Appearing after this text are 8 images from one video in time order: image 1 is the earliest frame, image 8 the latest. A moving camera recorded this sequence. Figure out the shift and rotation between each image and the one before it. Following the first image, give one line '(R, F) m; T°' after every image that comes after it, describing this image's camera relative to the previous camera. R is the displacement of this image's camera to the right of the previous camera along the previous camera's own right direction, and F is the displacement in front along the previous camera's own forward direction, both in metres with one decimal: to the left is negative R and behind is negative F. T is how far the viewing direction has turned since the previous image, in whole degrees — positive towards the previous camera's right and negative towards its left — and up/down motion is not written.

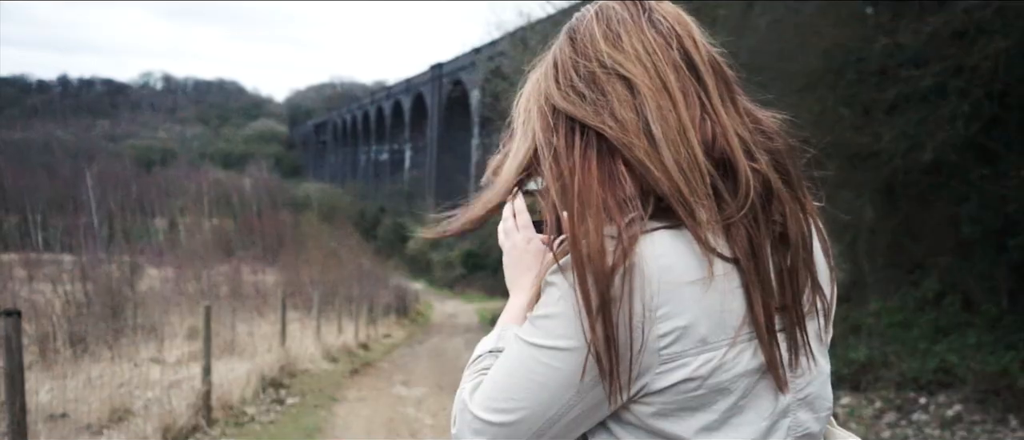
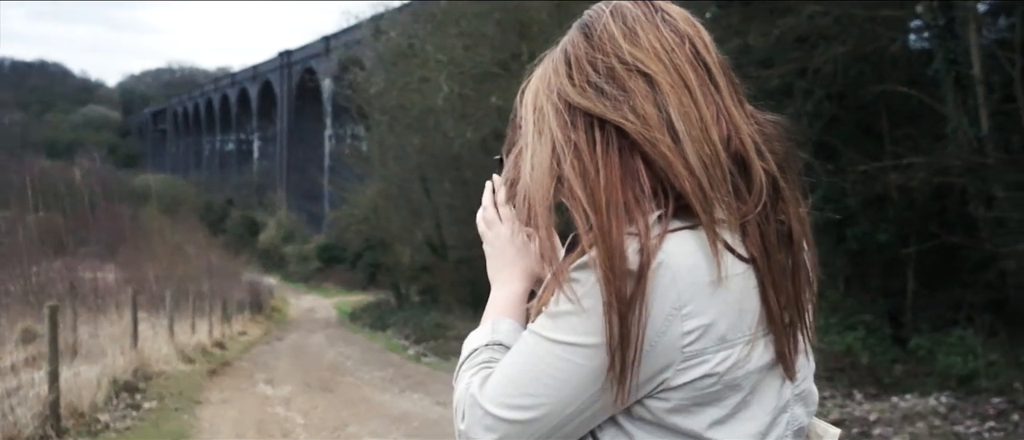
(+0.2, +0.2) m; -1°
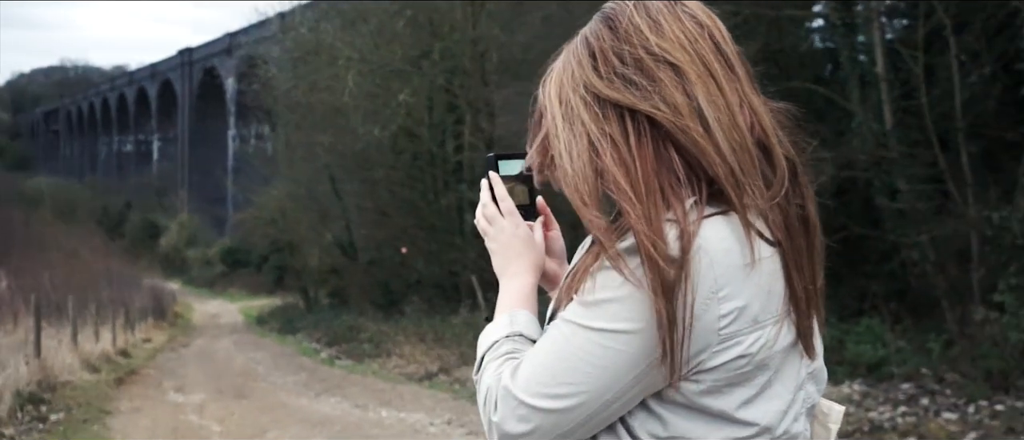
(-0.5, 0.0) m; +7°
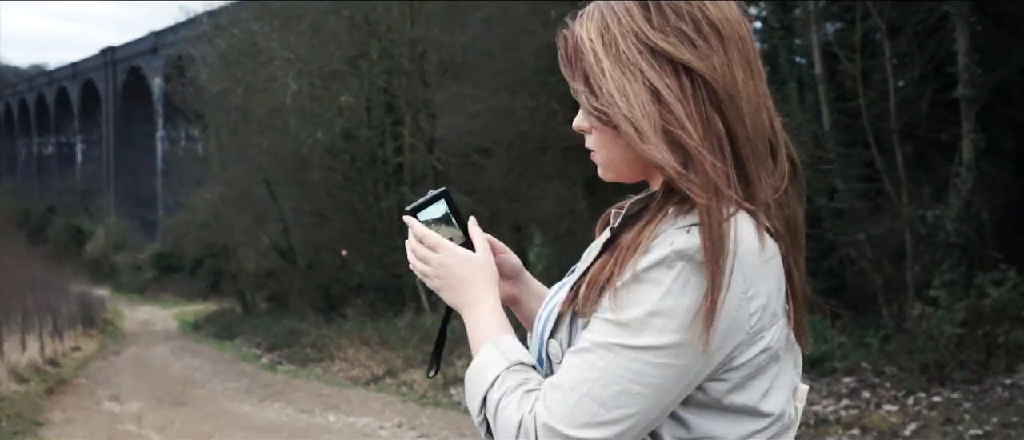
(-0.4, +0.1) m; +5°
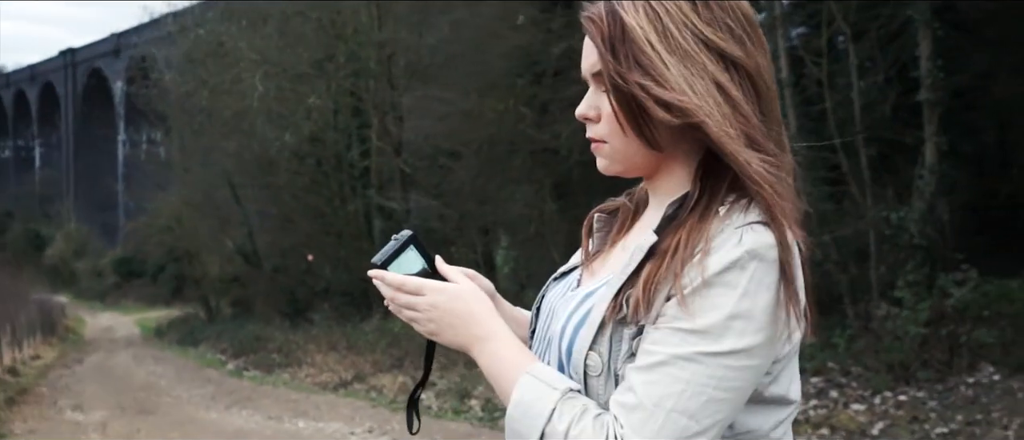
(-0.2, 0.0) m; +3°
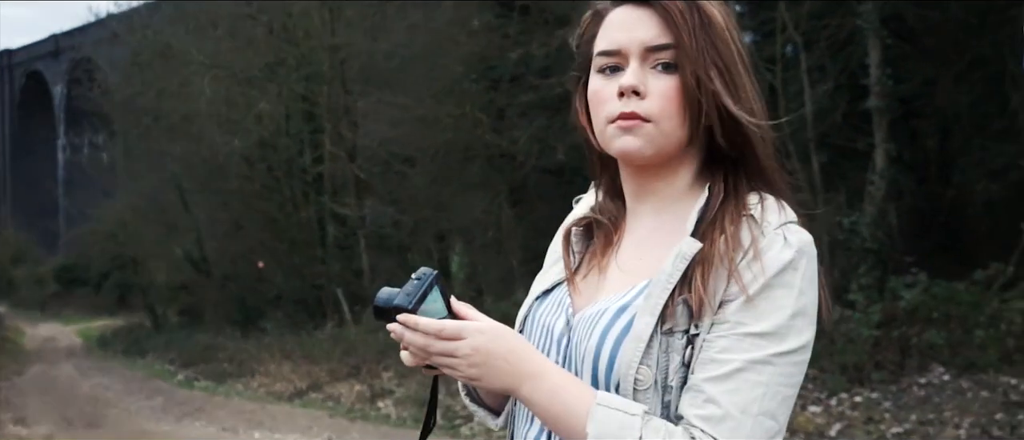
(-0.3, +0.1) m; +4°
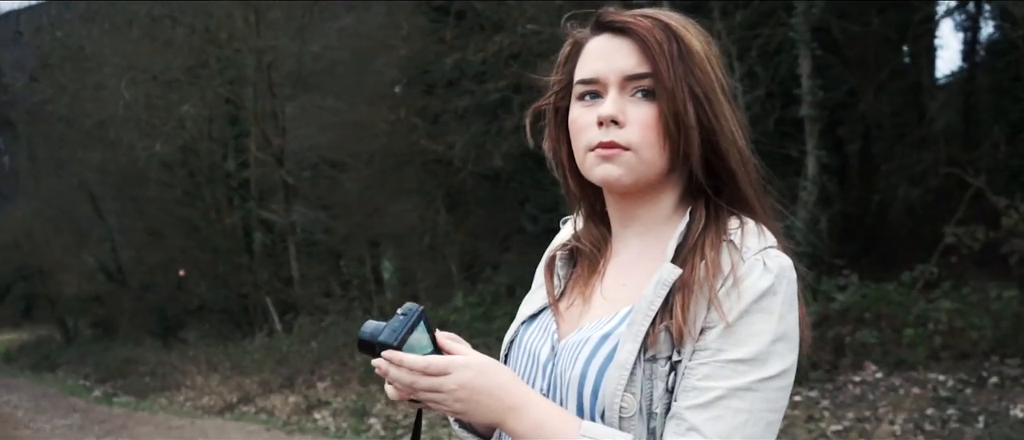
(-0.8, +0.2) m; +8°
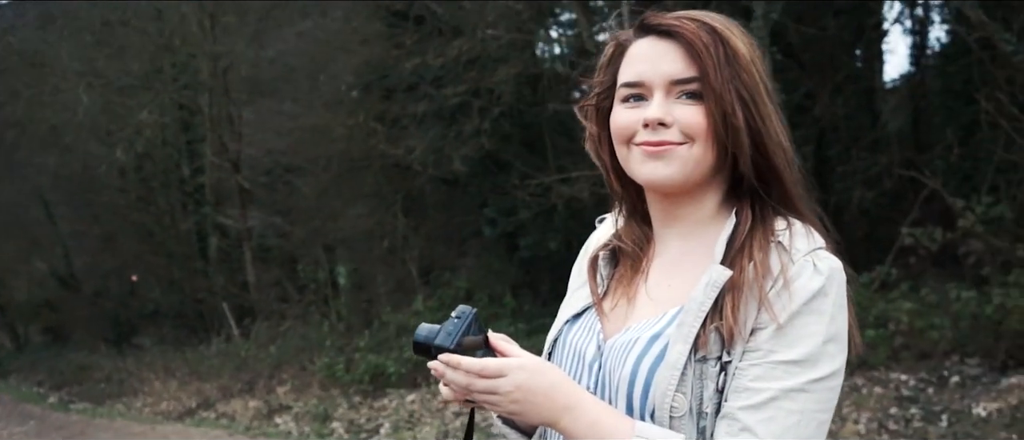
(-0.2, +0.1) m; +3°
